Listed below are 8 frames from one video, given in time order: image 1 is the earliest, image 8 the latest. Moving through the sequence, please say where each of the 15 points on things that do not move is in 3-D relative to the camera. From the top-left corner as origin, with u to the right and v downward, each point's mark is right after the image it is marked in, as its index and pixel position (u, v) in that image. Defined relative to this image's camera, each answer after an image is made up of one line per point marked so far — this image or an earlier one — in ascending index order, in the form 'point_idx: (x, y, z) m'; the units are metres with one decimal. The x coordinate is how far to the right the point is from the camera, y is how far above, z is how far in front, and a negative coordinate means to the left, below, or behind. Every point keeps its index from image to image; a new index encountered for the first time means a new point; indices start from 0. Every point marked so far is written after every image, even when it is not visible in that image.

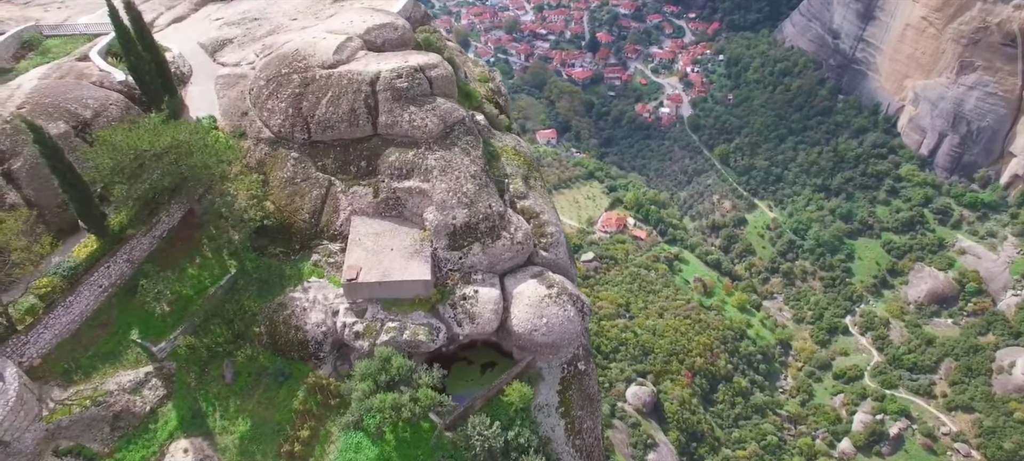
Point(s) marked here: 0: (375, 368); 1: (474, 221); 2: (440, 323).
0: (-3.9, -4.0, +18.3) m
1: (-1.0, +0.4, +20.9) m
2: (-2.2, -2.9, +19.8) m
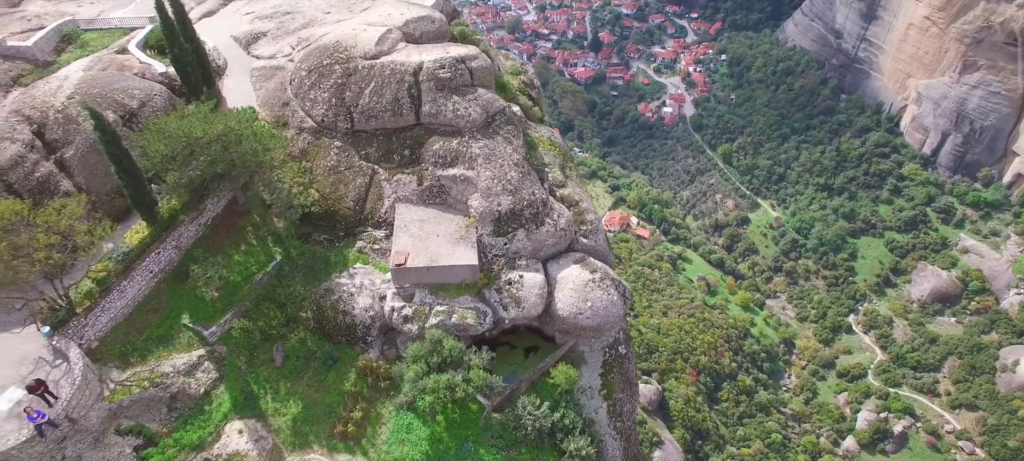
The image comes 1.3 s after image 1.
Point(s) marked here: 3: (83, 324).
0: (-2.5, -3.5, +18.7) m
1: (+0.4, +0.9, +21.3) m
2: (-0.7, -2.4, +20.2) m
3: (-12.8, -2.8, +18.2) m
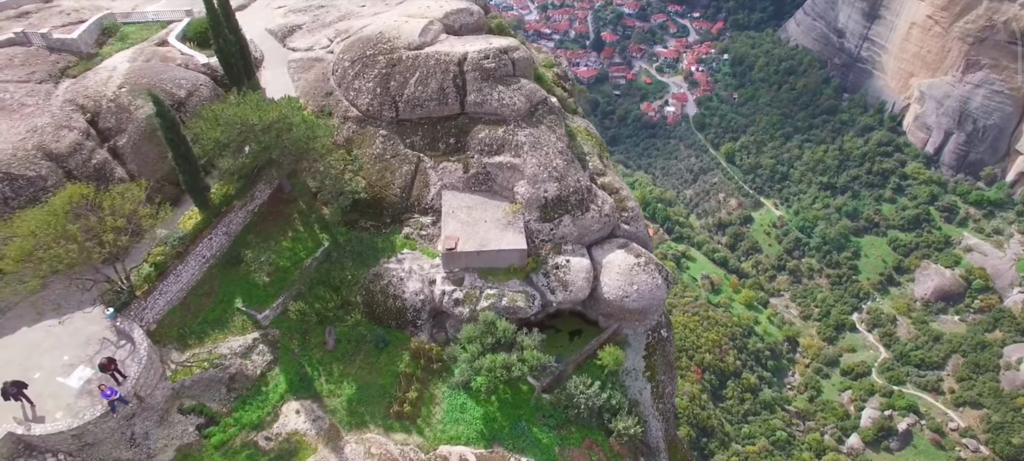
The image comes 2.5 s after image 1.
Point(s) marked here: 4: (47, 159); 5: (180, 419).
0: (-0.9, -3.1, +19.1) m
1: (+2.0, +1.3, +21.7) m
2: (+0.8, -2.0, +20.7) m
3: (-11.3, -2.3, +18.6) m
4: (-15.3, +2.4, +20.3) m
5: (-9.6, -5.5, +17.7) m
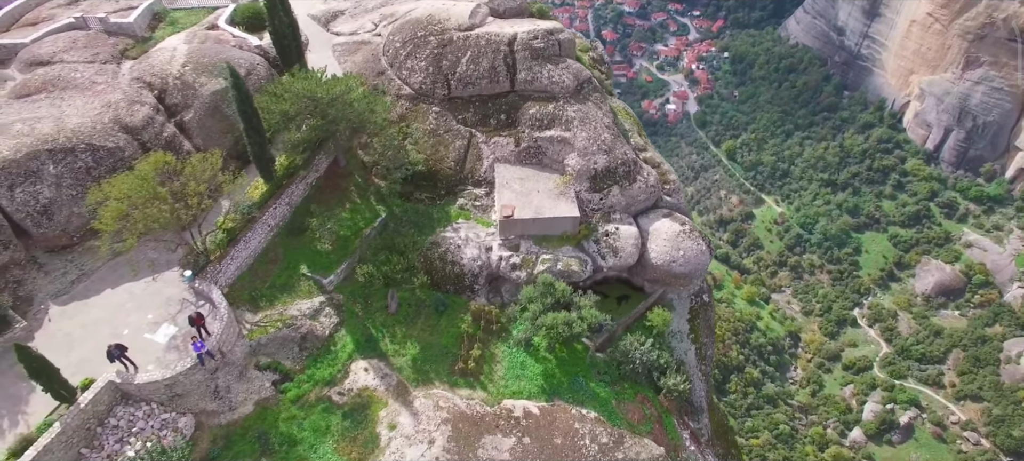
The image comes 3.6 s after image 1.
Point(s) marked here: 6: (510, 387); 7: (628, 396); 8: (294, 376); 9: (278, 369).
0: (+0.9, -2.0, +20.2) m
1: (+3.8, +2.4, +22.8) m
2: (+2.6, -0.9, +21.7) m
3: (-9.4, -1.2, +19.6) m
4: (-13.5, +3.5, +21.3) m
5: (-7.8, -4.4, +18.7) m
6: (0.0, -4.9, +19.4) m
7: (+3.8, -5.3, +20.2) m
8: (-6.8, -4.5, +19.0) m
9: (-7.3, -4.3, +19.1) m
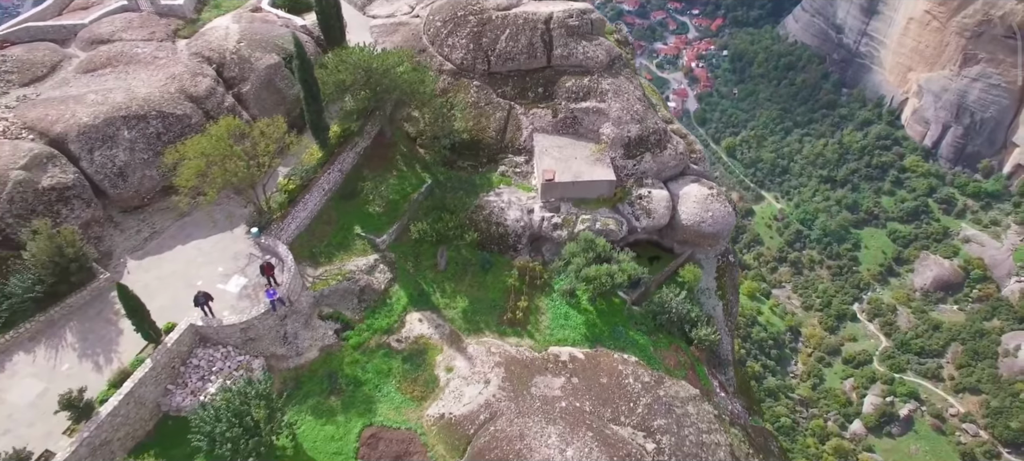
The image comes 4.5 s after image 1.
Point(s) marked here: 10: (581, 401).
0: (+2.4, -0.6, +21.7) m
1: (+5.3, +3.8, +24.3) m
2: (+4.2, +0.5, +23.2) m
3: (-7.9, +0.1, +21.0) m
4: (-12.0, +4.8, +22.7) m
5: (-6.3, -3.1, +20.2) m
6: (+1.5, -3.6, +20.9) m
7: (+5.4, -3.9, +21.7) m
8: (-5.3, -3.2, +20.5) m
9: (-5.8, -3.0, +20.5) m
10: (+2.1, -5.1, +18.5) m
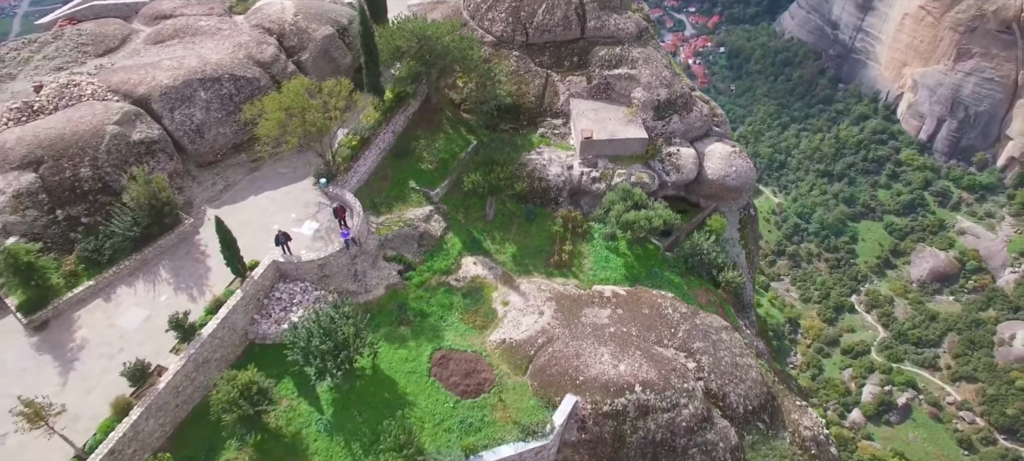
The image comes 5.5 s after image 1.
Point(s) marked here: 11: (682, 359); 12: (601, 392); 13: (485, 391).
0: (+4.1, +1.3, +23.7) m
1: (+7.0, +5.7, +26.4) m
2: (+5.8, +2.4, +25.2) m
3: (-6.2, +1.9, +23.0) m
4: (-10.3, +6.6, +24.7) m
5: (-4.5, -1.2, +22.1) m
6: (+3.2, -1.7, +22.9) m
7: (+7.1, -2.0, +23.7) m
8: (-3.5, -1.3, +22.5) m
9: (-4.0, -1.1, +22.5) m
10: (+3.9, -3.2, +20.6) m
11: (+5.5, -4.1, +19.9) m
12: (+2.7, -4.8, +18.3) m
13: (-0.8, -4.9, +18.6) m
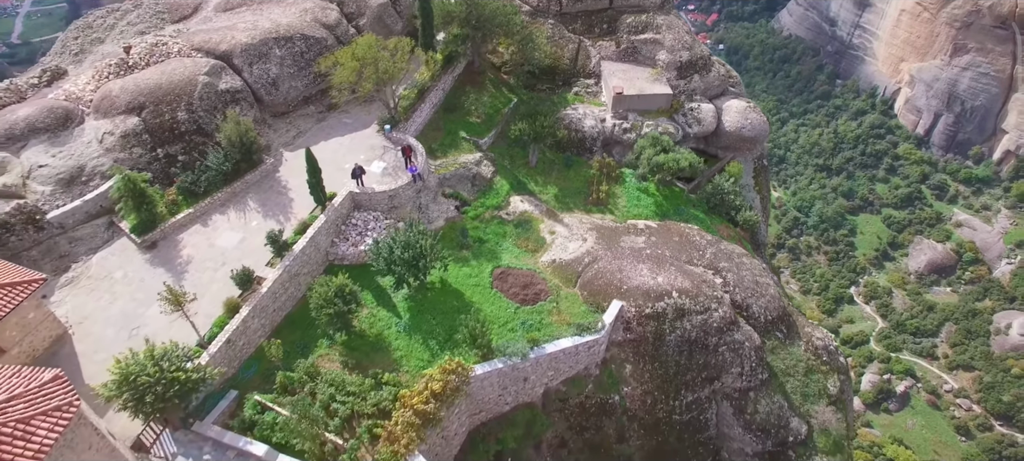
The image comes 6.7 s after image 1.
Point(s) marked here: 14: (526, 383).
0: (+5.9, +3.7, +26.5) m
1: (+8.7, +8.2, +29.2) m
2: (+7.6, +4.9, +28.0) m
3: (-4.4, +4.4, +25.8) m
4: (-8.5, +9.0, +27.4) m
5: (-2.7, +1.2, +24.9) m
6: (+5.0, +0.8, +25.7) m
7: (+8.9, +0.4, +26.5) m
8: (-1.7, +1.1, +25.2) m
9: (-2.2, +1.3, +25.3) m
10: (+5.7, -0.7, +23.4) m
11: (+7.3, -1.7, +22.7) m
12: (+4.5, -2.3, +21.1) m
13: (+1.0, -2.4, +21.4) m
14: (+0.4, -5.0, +19.9) m
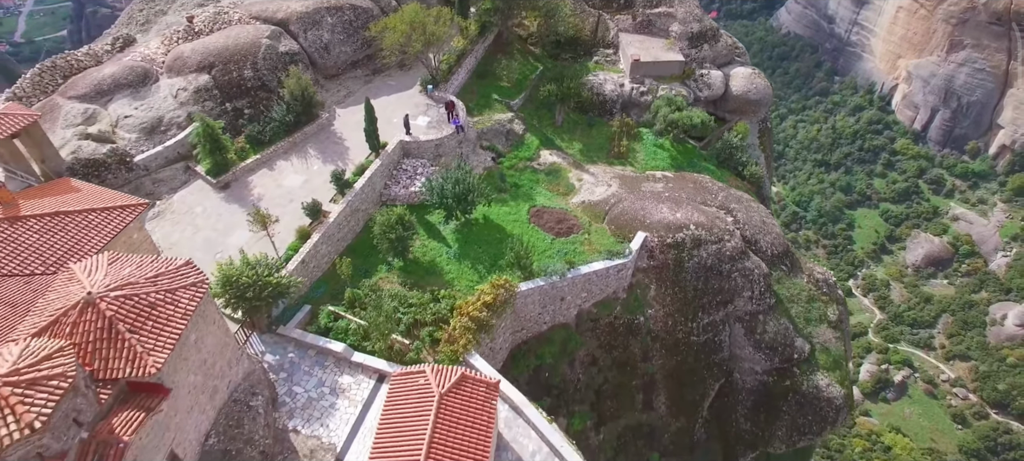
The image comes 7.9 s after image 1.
0: (+7.3, +6.1, +29.2) m
1: (+10.1, +10.5, +31.9) m
2: (+9.0, +7.2, +30.8) m
3: (-3.0, +6.7, +28.5) m
4: (-7.1, +11.3, +30.1) m
5: (-1.3, +3.5, +27.6) m
6: (+6.4, +3.1, +28.4) m
7: (+10.3, +2.8, +29.2) m
8: (-0.3, +3.4, +27.9) m
9: (-0.8, +3.6, +28.0) m
10: (+7.1, +1.6, +26.1) m
11: (+8.7, +0.7, +25.4) m
12: (+5.9, 0.0, +23.8) m
13: (+2.4, -0.1, +24.1) m
14: (+1.8, -2.6, +22.5) m
